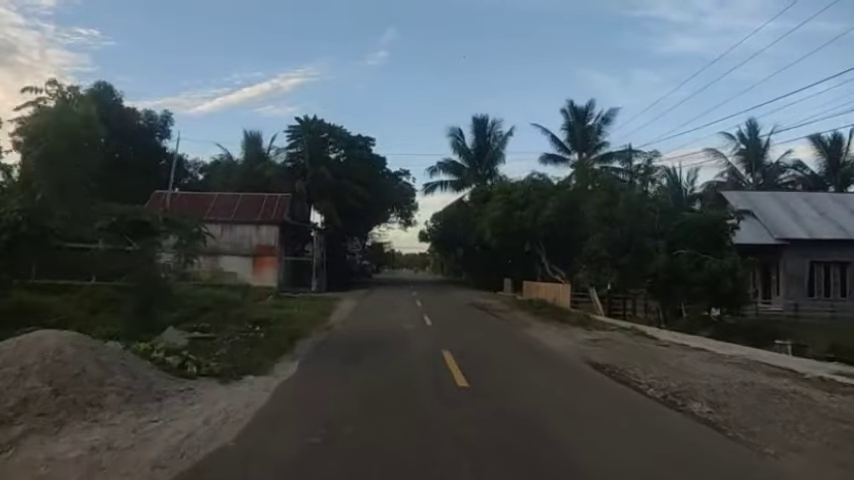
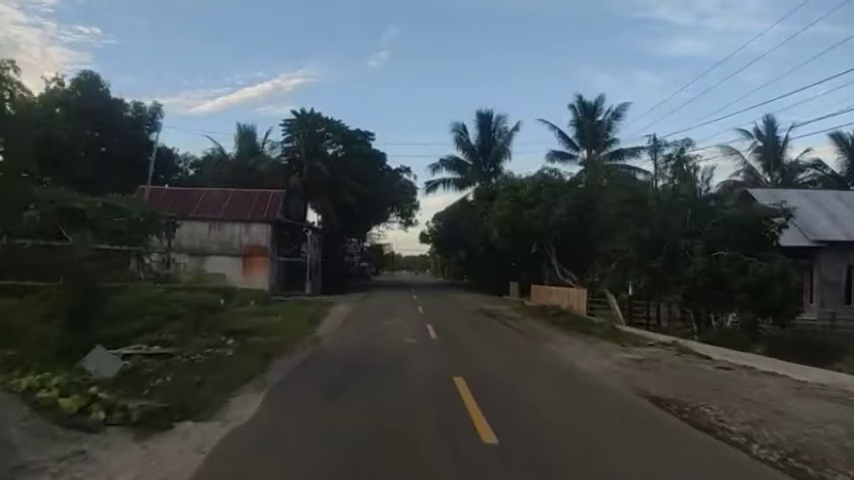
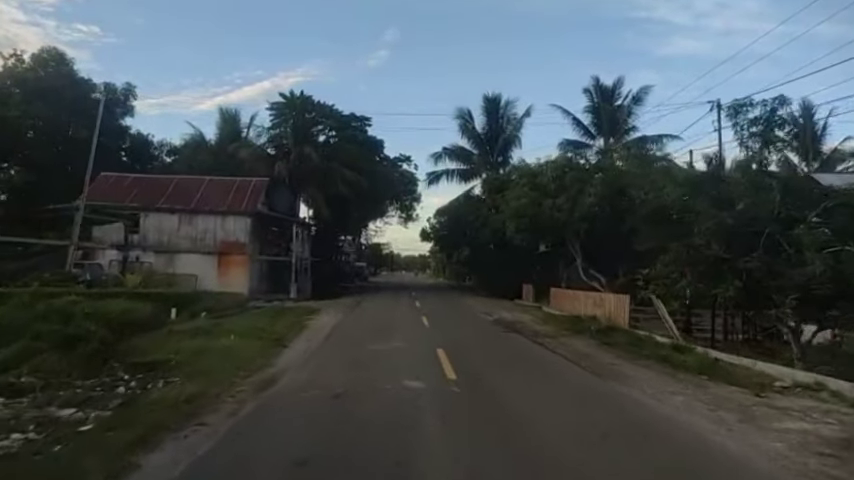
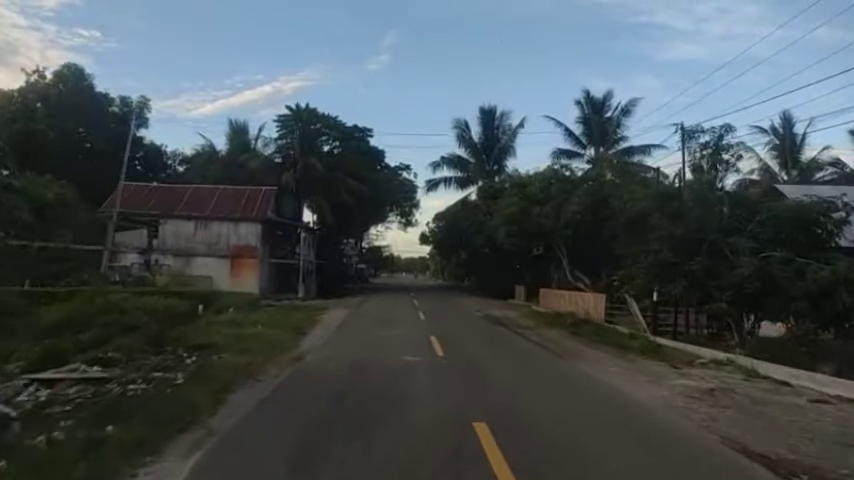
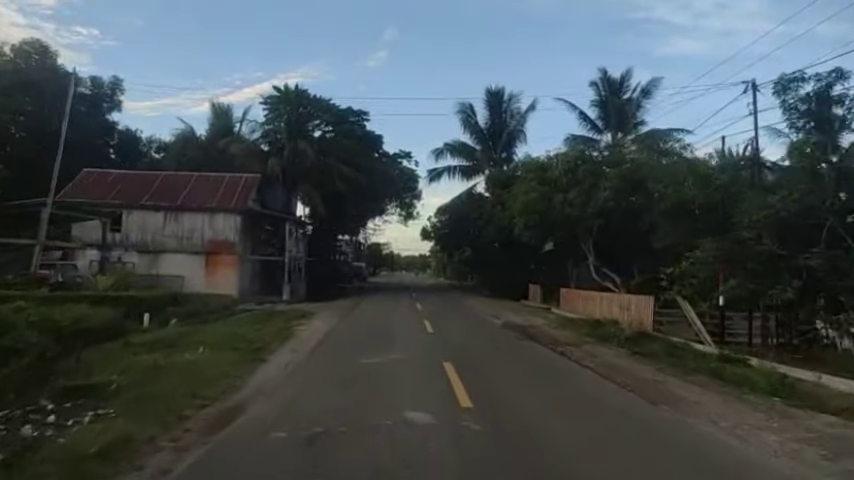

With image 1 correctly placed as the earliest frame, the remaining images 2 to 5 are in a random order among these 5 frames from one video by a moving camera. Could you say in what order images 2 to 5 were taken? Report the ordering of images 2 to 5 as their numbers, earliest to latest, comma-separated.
2, 4, 3, 5
